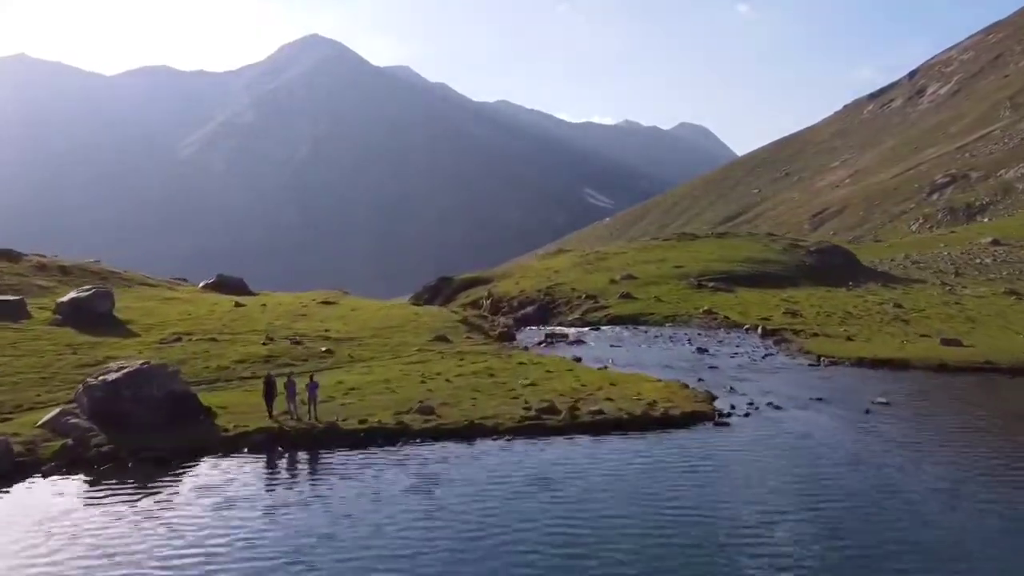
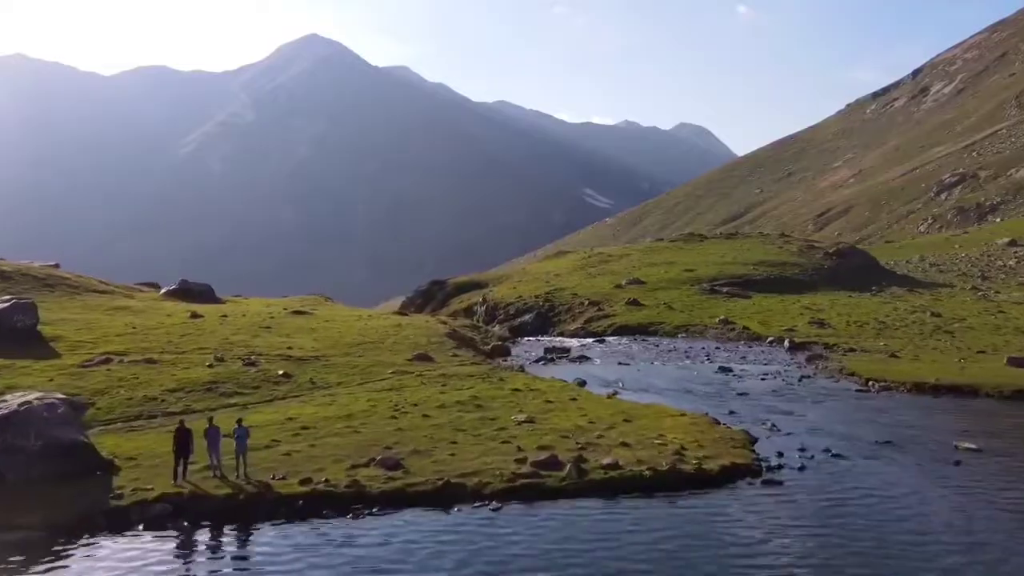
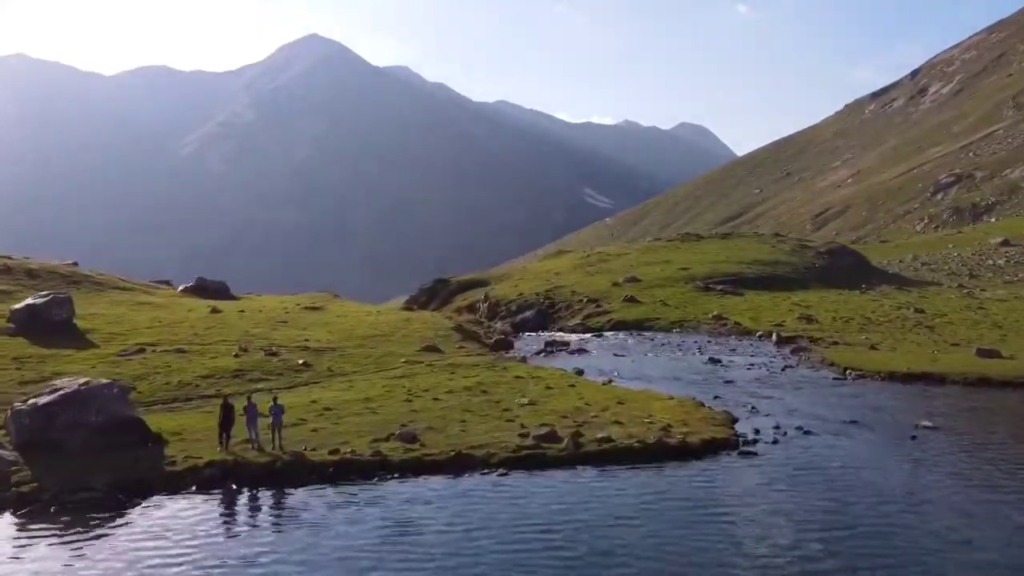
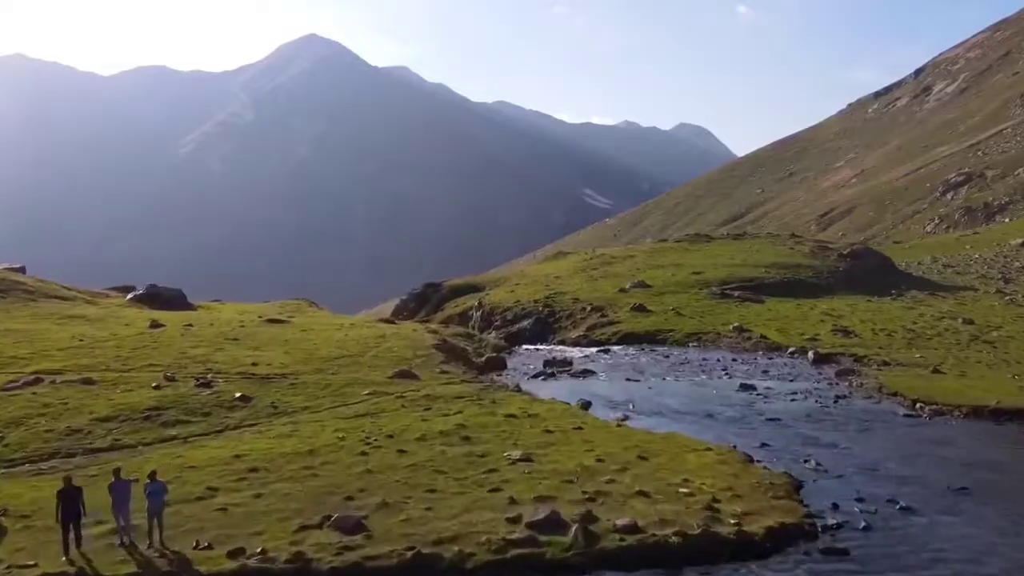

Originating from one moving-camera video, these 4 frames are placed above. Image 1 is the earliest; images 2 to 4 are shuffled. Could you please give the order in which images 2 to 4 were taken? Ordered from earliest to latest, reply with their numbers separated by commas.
3, 2, 4
